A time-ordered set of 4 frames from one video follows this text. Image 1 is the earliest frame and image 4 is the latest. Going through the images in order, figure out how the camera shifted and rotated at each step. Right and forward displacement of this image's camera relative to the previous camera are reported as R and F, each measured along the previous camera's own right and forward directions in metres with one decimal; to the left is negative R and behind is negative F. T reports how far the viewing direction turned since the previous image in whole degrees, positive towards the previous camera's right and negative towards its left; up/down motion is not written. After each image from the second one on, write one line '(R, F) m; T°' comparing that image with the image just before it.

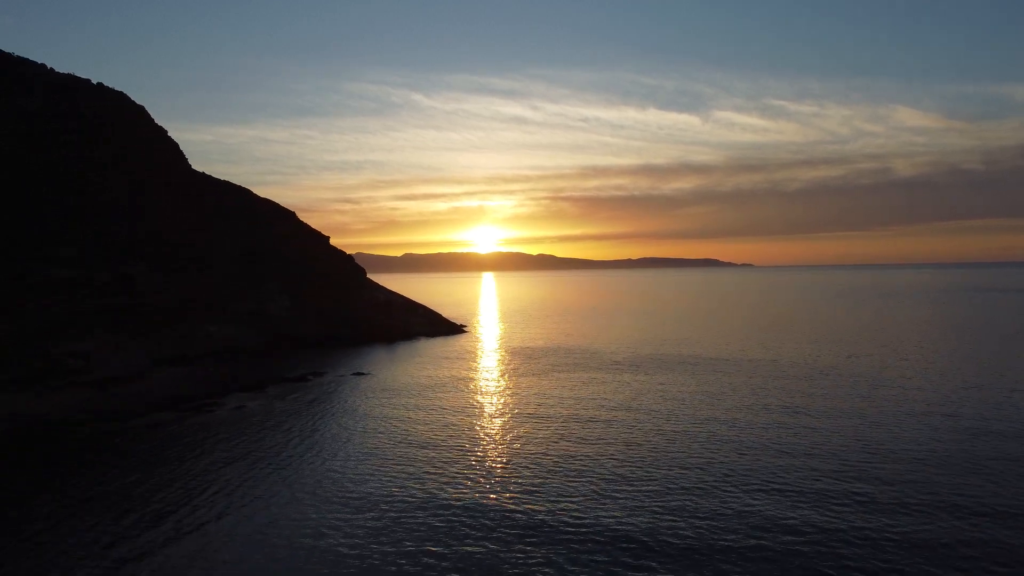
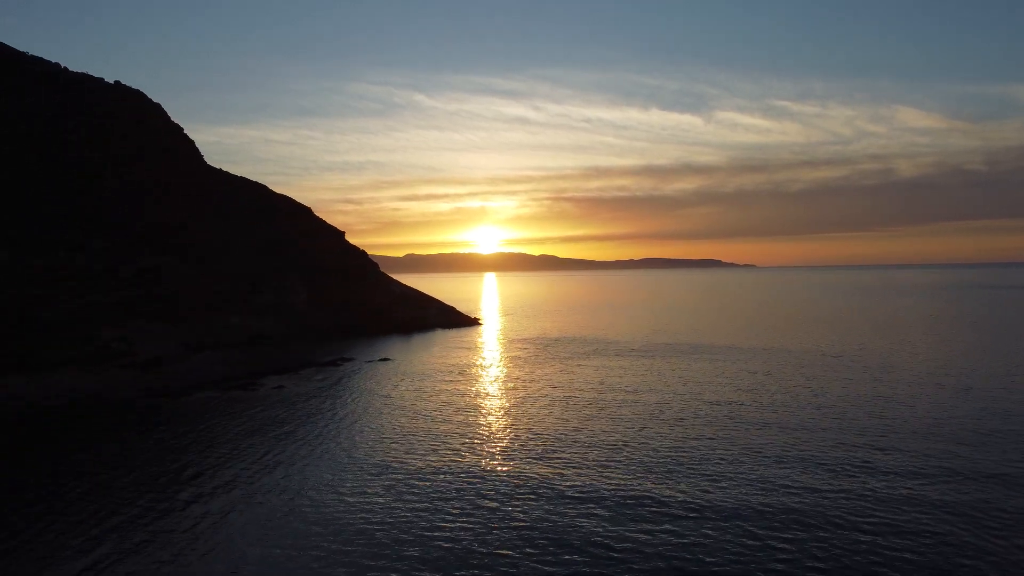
(-0.4, -0.4) m; 0°
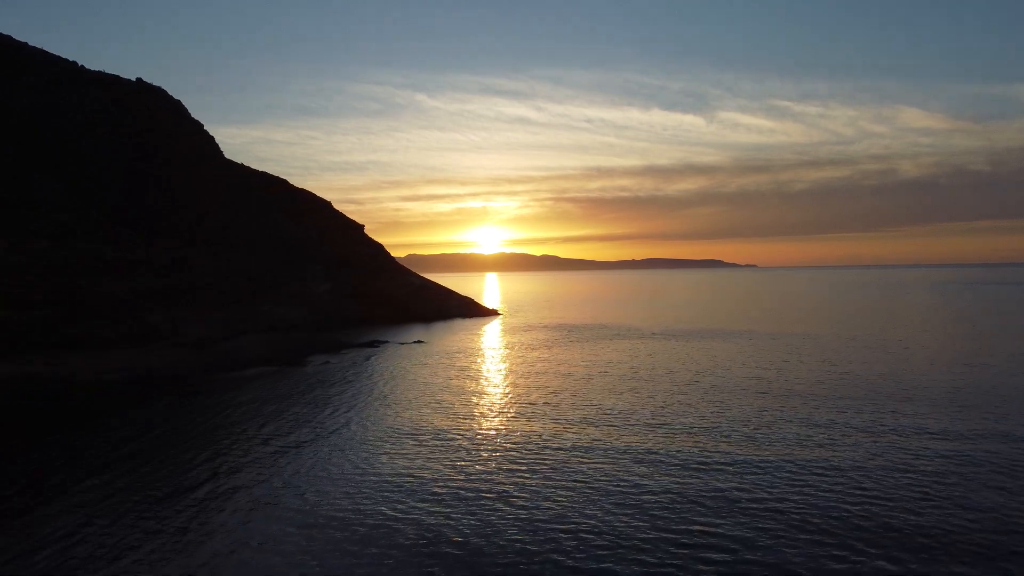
(-0.7, -0.4) m; 0°
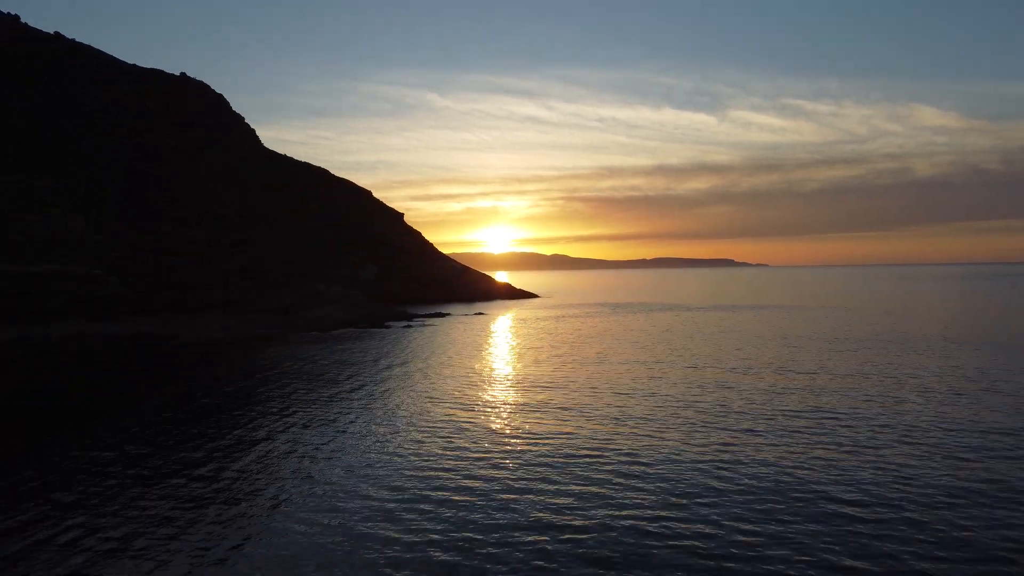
(-0.9, -1.4) m; -1°
